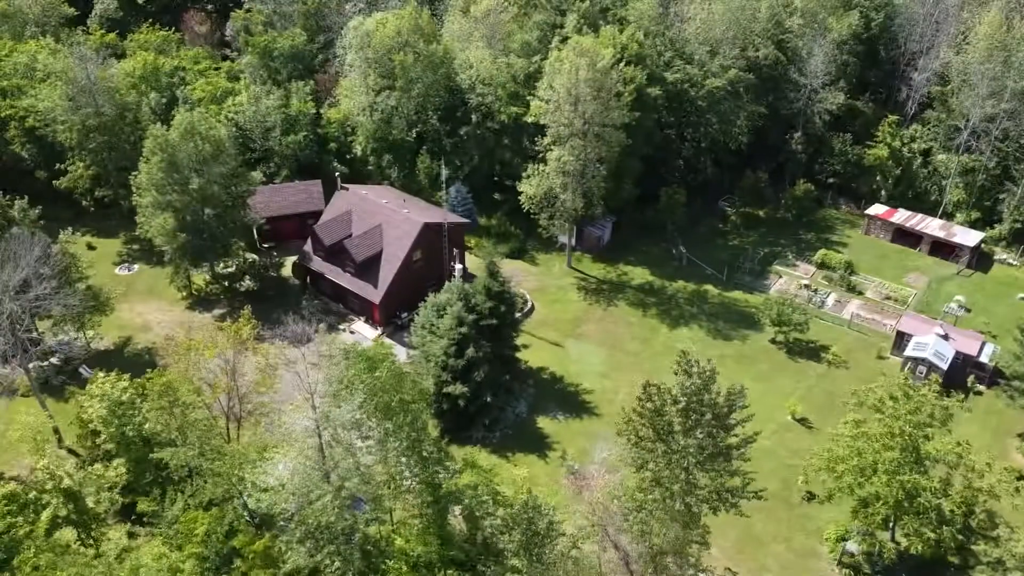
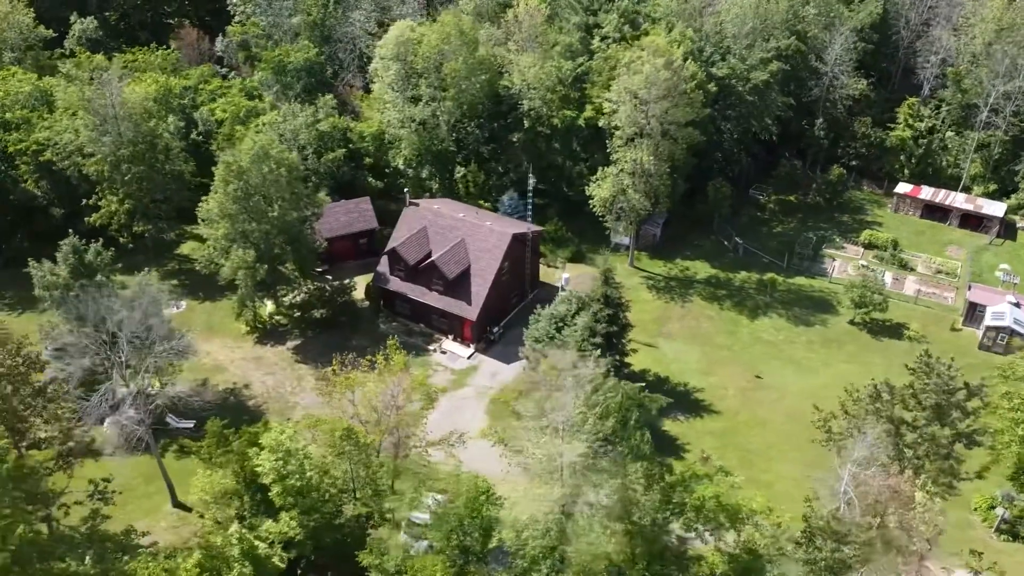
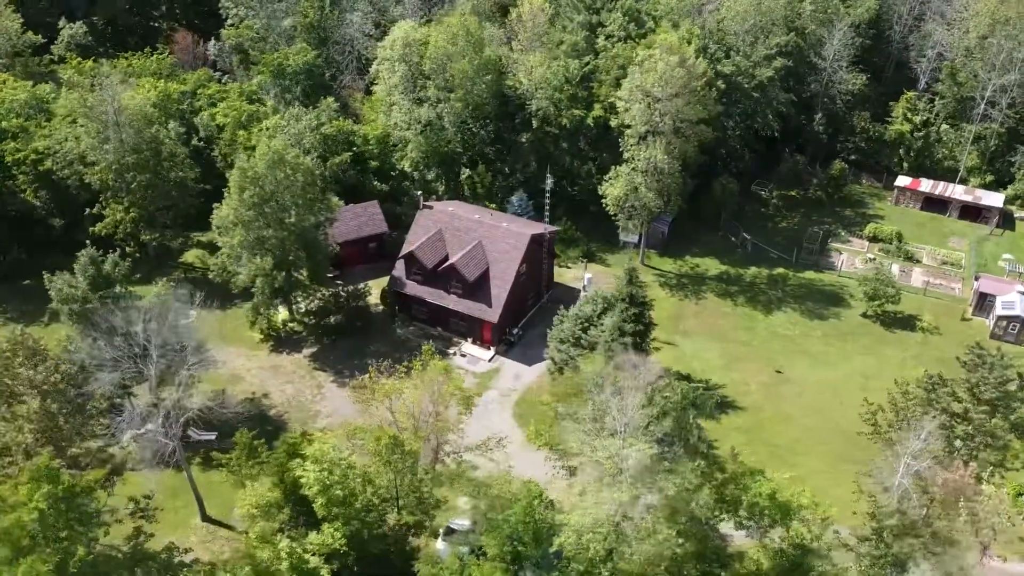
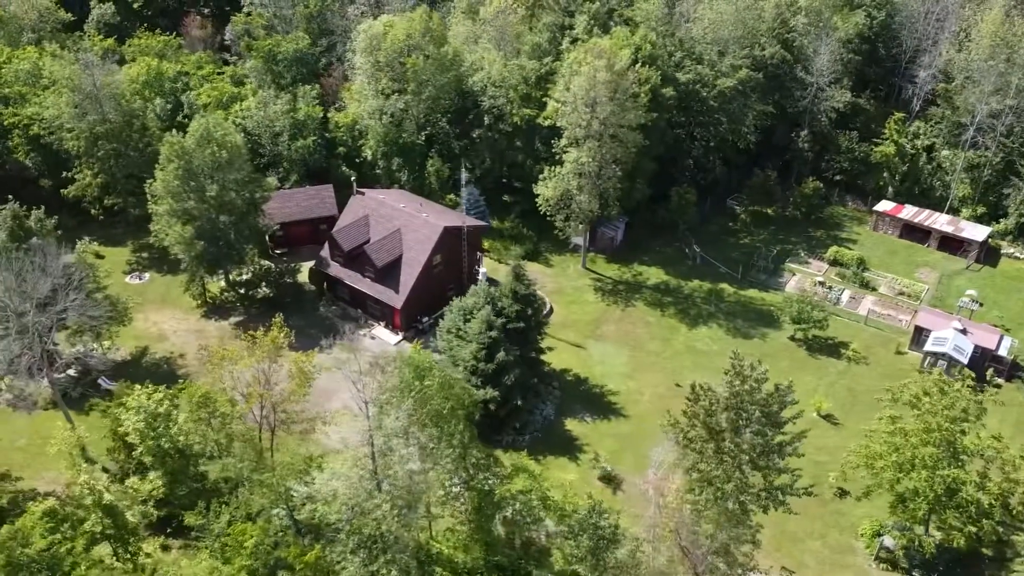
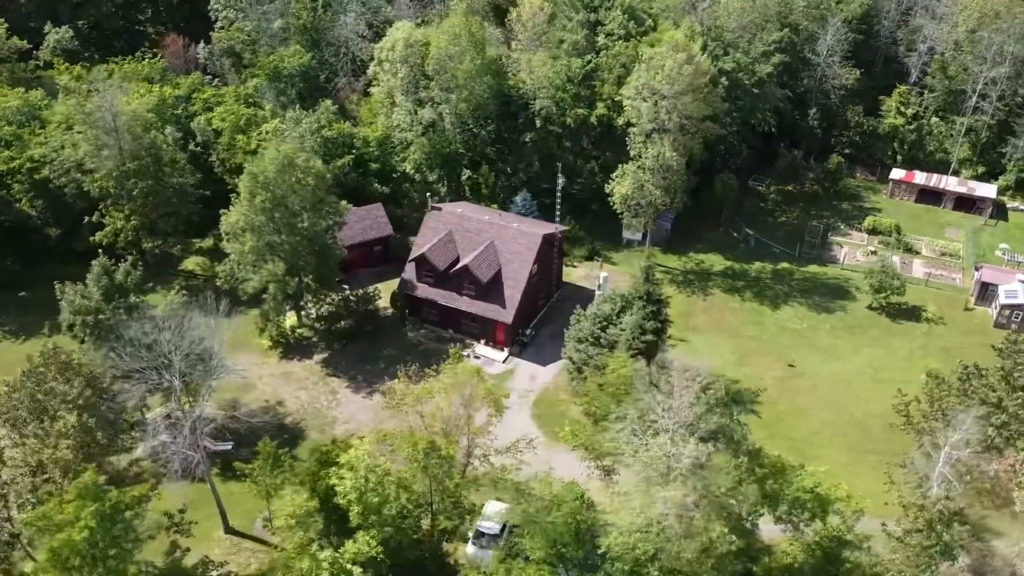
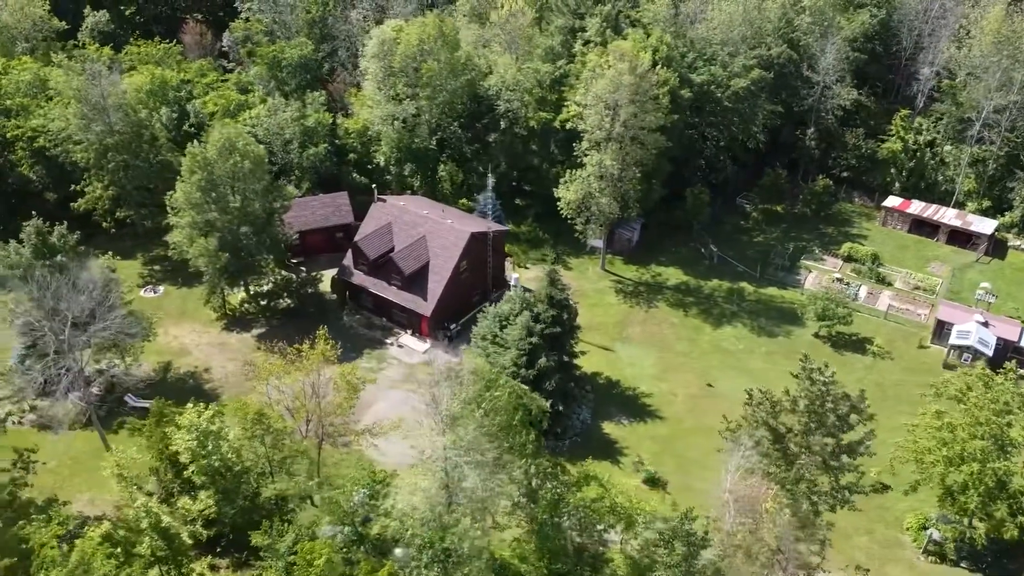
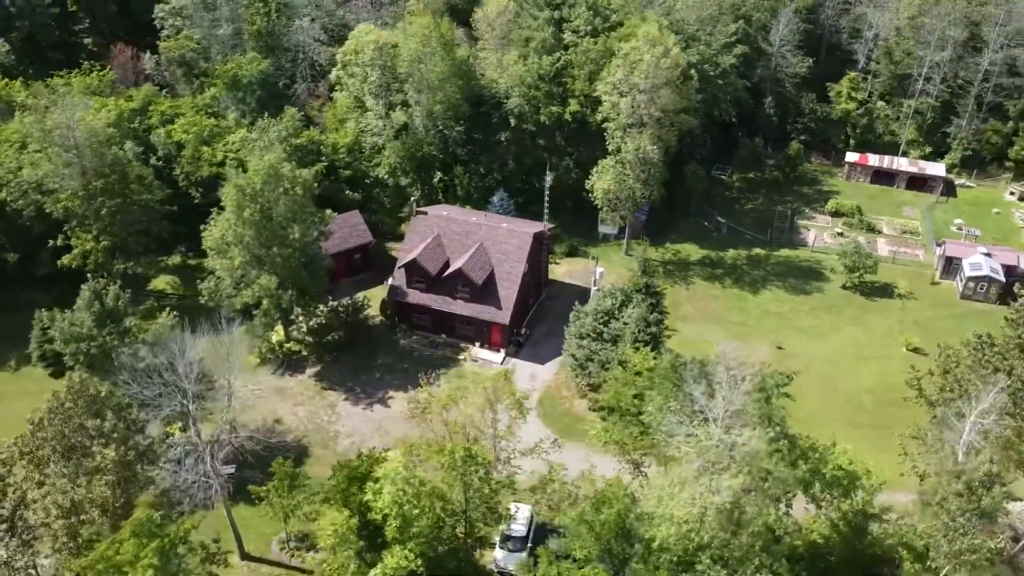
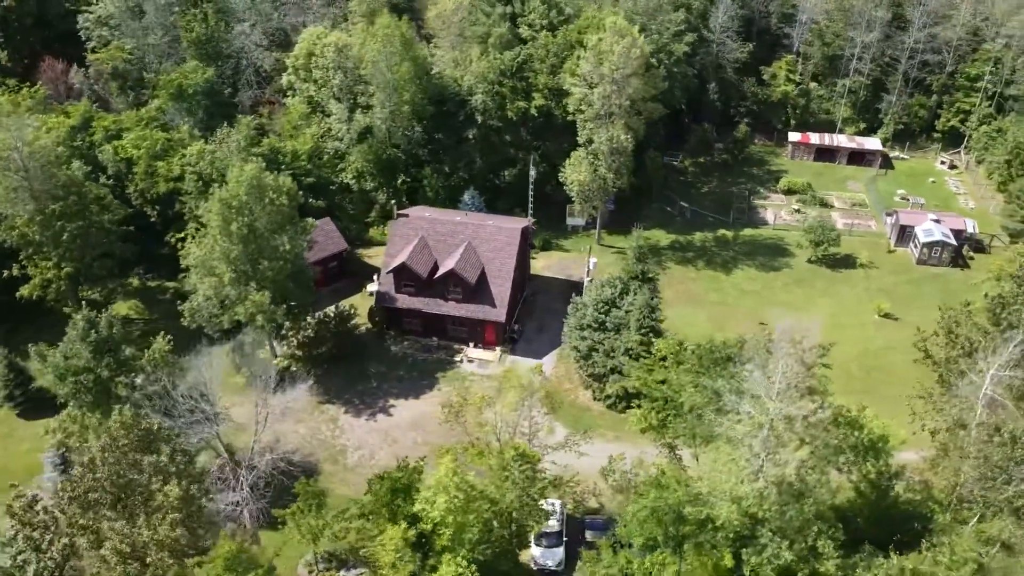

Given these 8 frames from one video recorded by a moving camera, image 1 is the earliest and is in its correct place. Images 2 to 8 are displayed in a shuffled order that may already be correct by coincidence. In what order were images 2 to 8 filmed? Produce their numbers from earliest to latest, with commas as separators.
4, 6, 2, 3, 5, 7, 8
